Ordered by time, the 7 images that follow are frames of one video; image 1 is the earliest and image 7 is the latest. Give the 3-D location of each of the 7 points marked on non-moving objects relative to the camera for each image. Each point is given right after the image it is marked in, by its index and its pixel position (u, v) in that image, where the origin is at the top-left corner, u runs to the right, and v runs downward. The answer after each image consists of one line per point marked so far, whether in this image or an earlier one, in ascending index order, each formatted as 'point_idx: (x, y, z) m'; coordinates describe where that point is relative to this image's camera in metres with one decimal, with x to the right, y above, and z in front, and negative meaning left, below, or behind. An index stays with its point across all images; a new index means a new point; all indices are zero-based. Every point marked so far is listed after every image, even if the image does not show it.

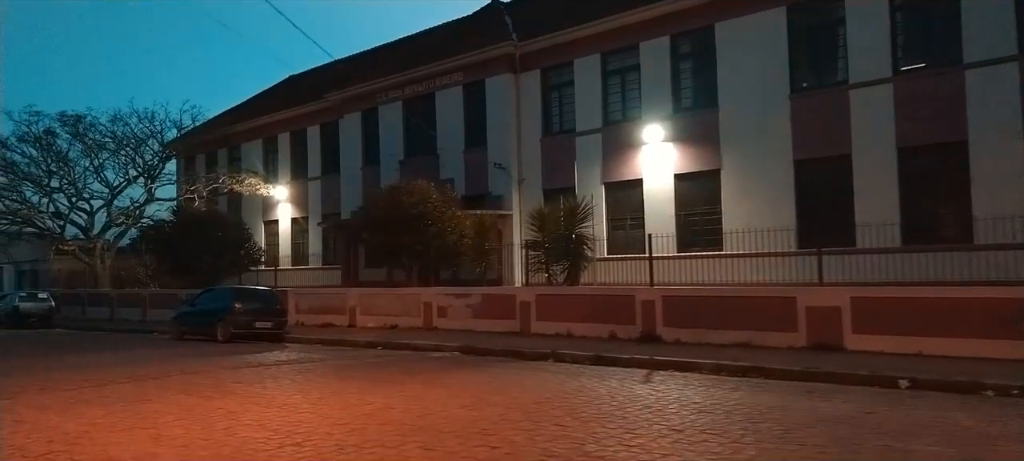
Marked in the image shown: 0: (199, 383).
0: (-3.8, -1.9, +10.5) m
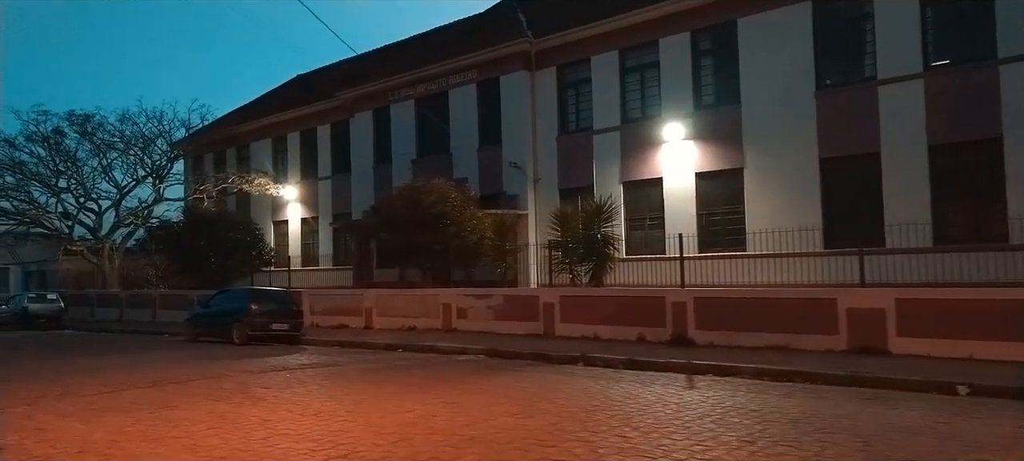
0: (-3.4, -1.8, +10.1) m
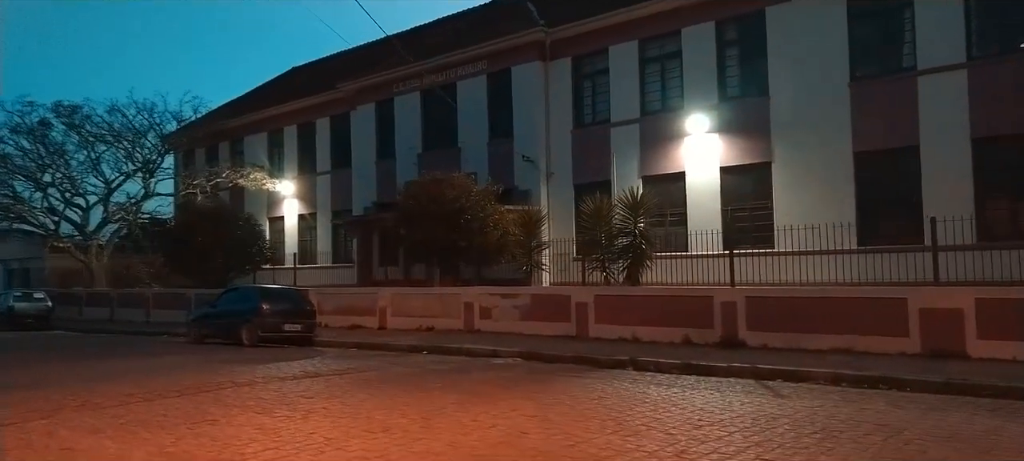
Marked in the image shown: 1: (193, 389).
0: (-2.7, -1.8, +9.2) m
1: (-3.7, -1.8, +9.9) m
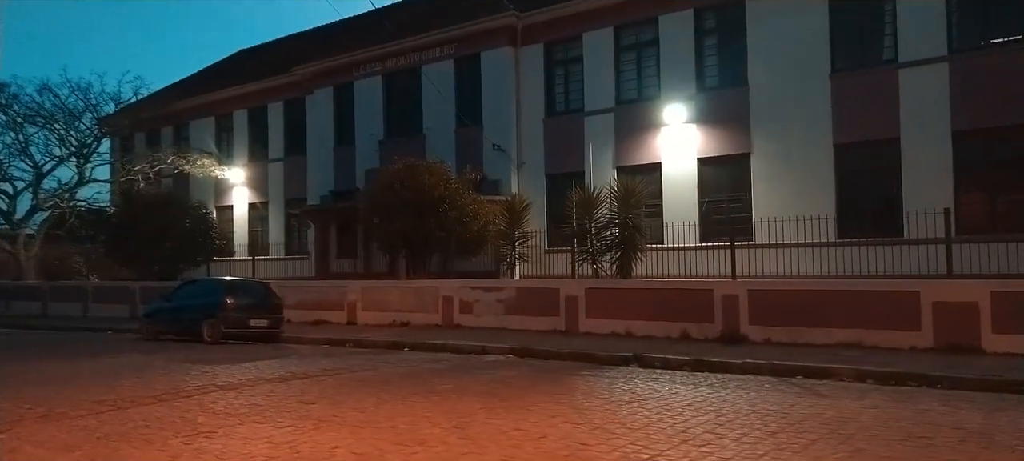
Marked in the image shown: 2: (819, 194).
0: (-2.5, -1.6, +8.2) m
1: (-3.5, -1.7, +8.9) m
2: (+6.7, +0.8, +18.8) m
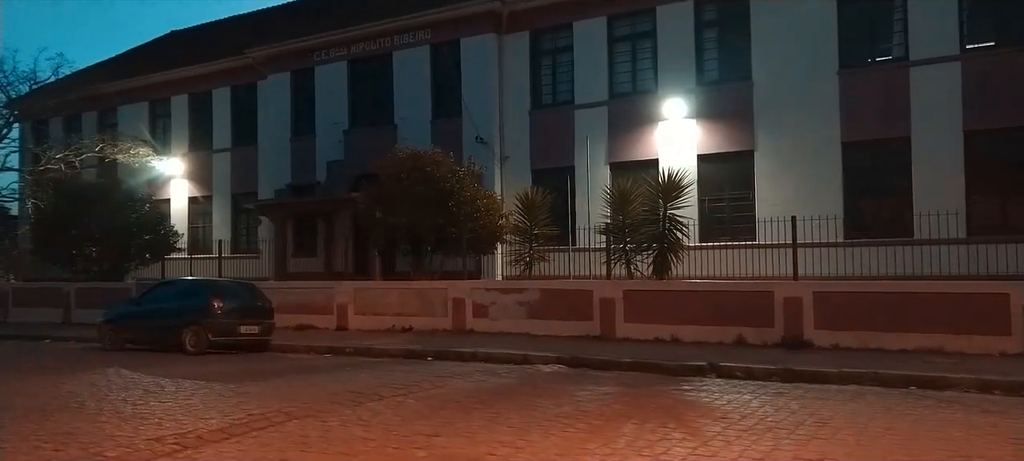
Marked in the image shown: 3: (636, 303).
0: (-1.2, -1.6, +6.7) m
1: (-2.4, -1.6, +7.3) m
2: (+6.6, +0.8, +18.2) m
3: (+1.9, -1.1, +13.3) m
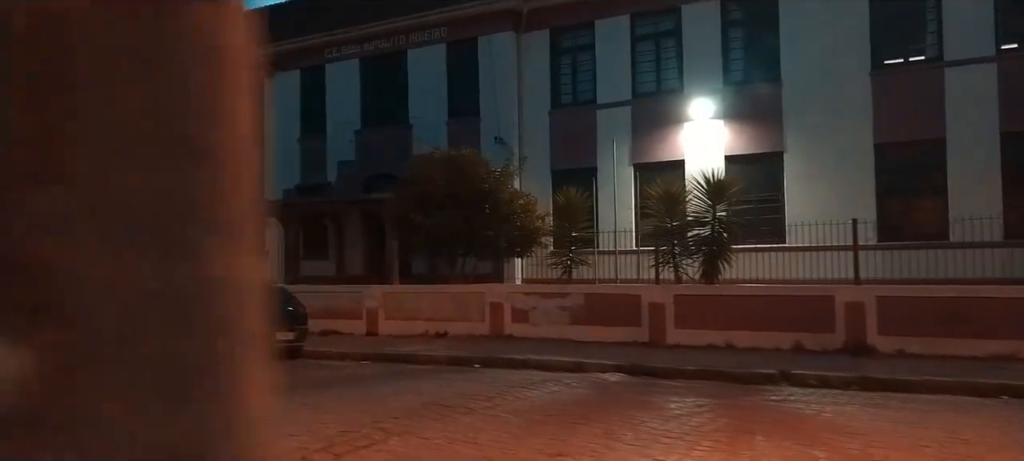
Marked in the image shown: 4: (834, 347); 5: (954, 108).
0: (-0.3, -1.6, +6.3) m
1: (-1.5, -1.6, +6.8) m
2: (+7.2, +0.8, +18.0) m
3: (+2.6, -1.2, +12.9) m
4: (+4.4, -1.6, +11.9) m
5: (+8.9, +2.5, +17.3) m
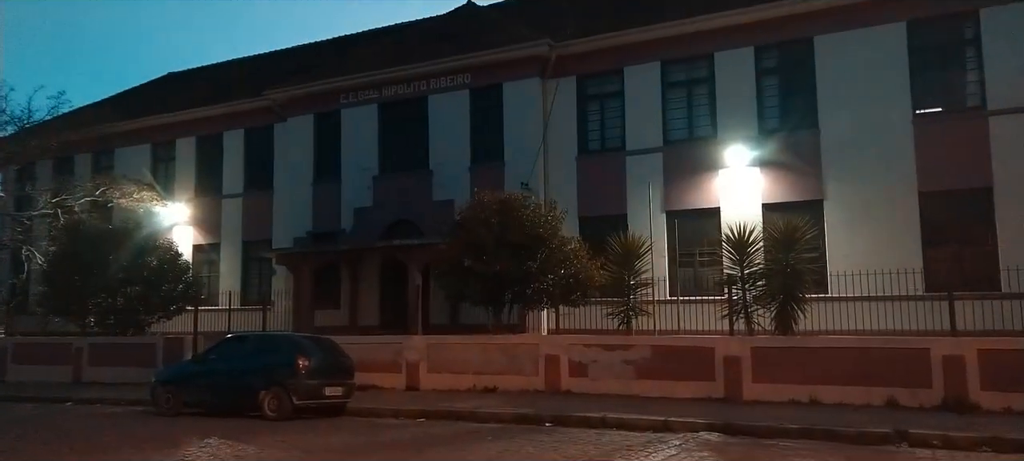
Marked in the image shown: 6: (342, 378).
0: (+0.9, -1.9, +5.5) m
1: (-0.2, -2.0, +6.0) m
2: (+8.0, -0.3, +17.7) m
3: (+3.6, -1.9, +12.3) m
4: (+5.4, -2.3, +11.3) m
5: (+9.7, +1.5, +17.2) m
6: (-2.5, -2.2, +12.7) m
